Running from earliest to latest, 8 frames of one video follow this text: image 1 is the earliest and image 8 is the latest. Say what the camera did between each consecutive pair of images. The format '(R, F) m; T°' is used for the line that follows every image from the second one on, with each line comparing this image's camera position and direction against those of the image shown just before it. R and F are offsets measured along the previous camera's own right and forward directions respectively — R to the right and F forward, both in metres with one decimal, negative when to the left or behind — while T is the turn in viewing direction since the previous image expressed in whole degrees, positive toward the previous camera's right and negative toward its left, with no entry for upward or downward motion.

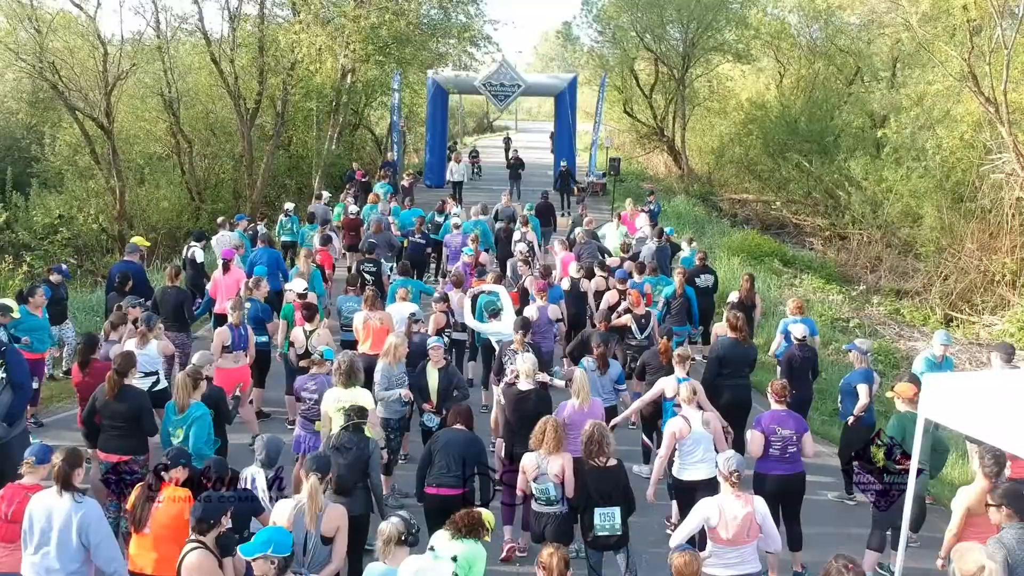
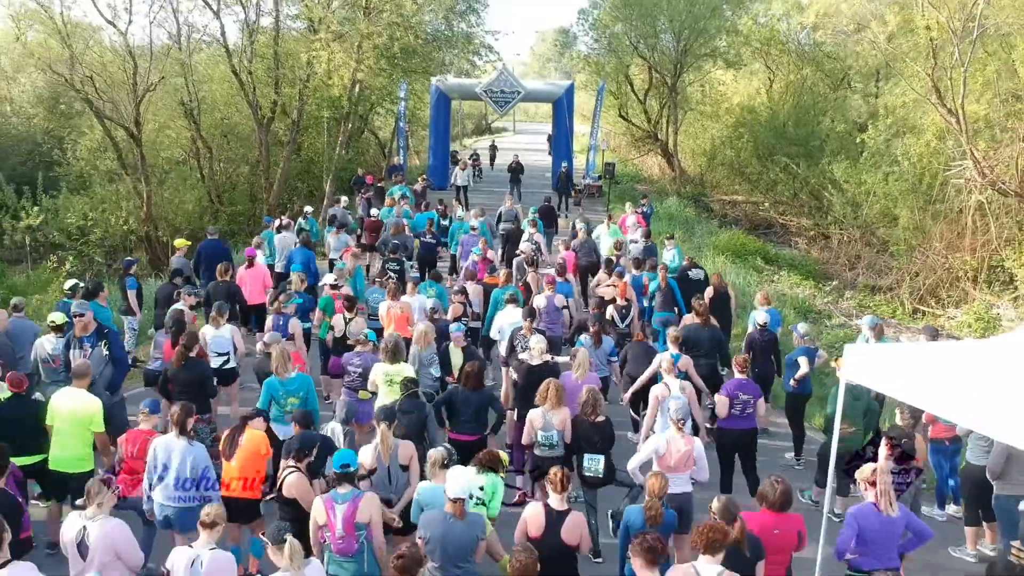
(-0.1, -1.3) m; 0°
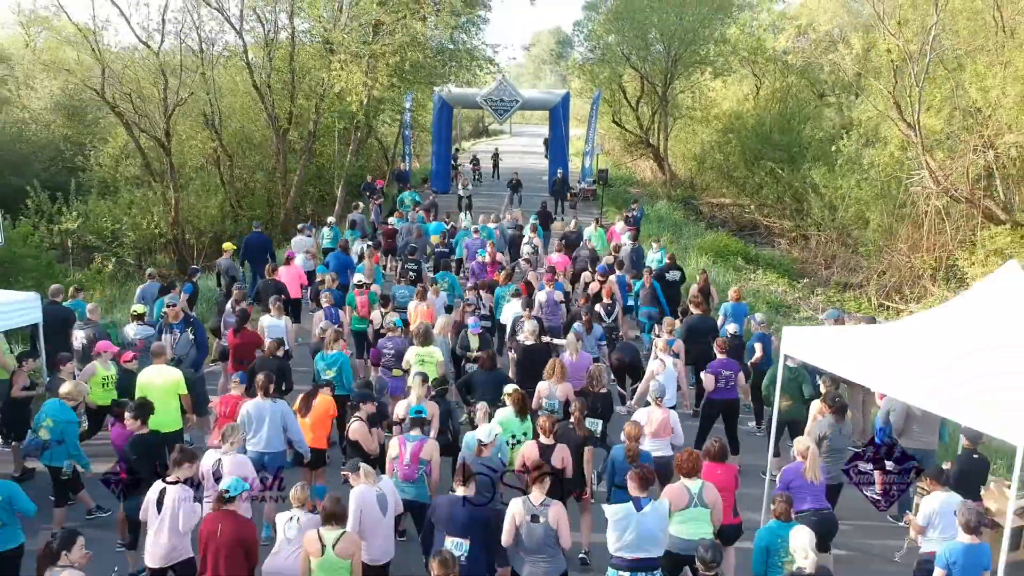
(-0.1, -1.6) m; 0°
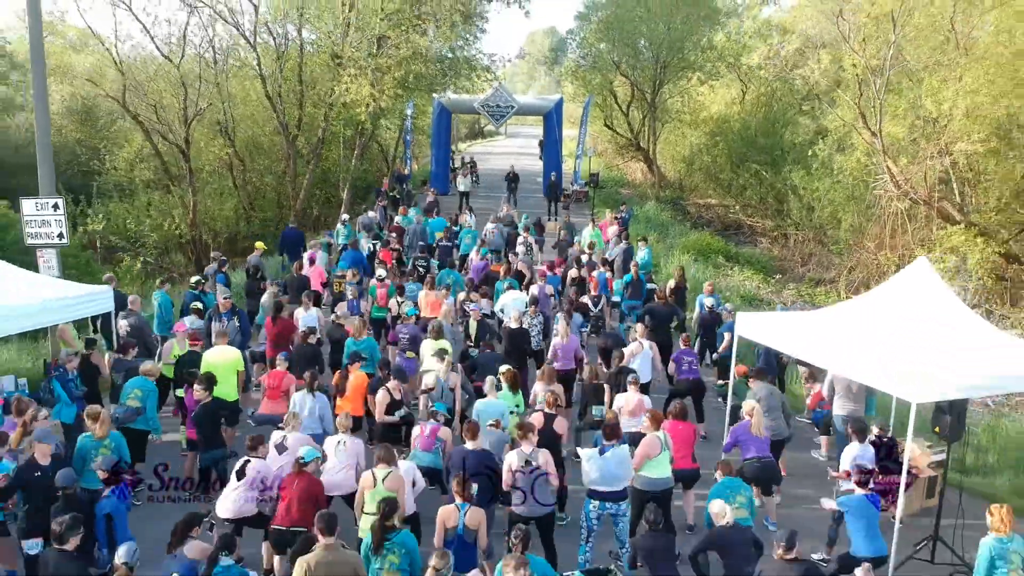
(0.0, -1.5) m; 0°
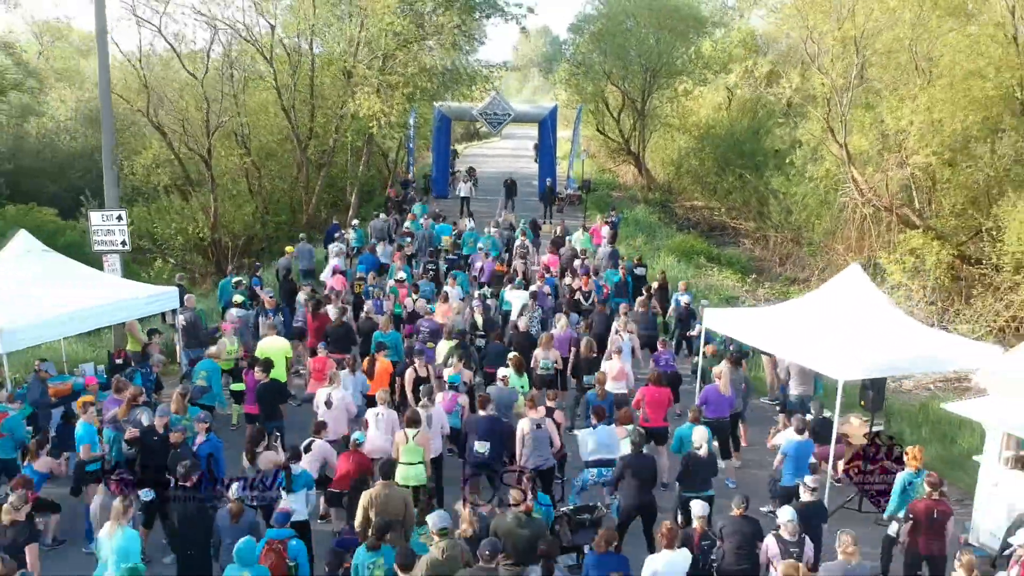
(-0.1, -1.7) m; 0°
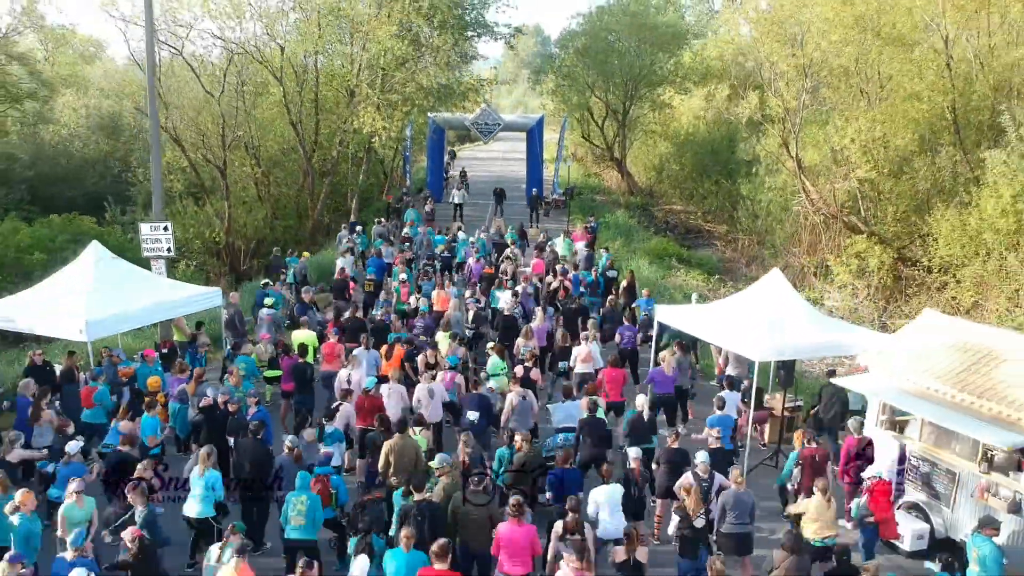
(+0.1, -2.3) m; 0°
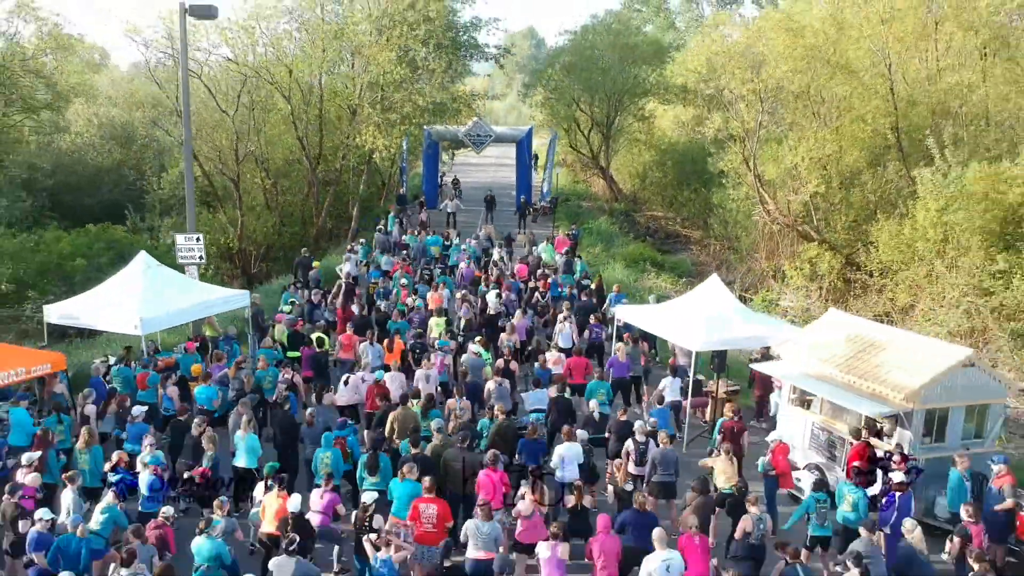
(+0.1, -2.4) m; 0°
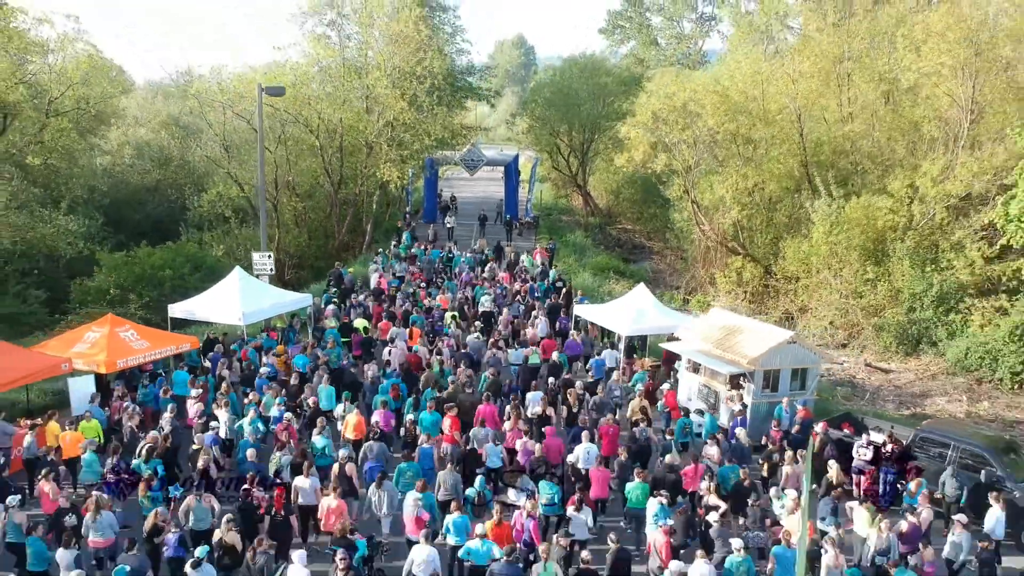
(0.0, -6.3) m; 0°
